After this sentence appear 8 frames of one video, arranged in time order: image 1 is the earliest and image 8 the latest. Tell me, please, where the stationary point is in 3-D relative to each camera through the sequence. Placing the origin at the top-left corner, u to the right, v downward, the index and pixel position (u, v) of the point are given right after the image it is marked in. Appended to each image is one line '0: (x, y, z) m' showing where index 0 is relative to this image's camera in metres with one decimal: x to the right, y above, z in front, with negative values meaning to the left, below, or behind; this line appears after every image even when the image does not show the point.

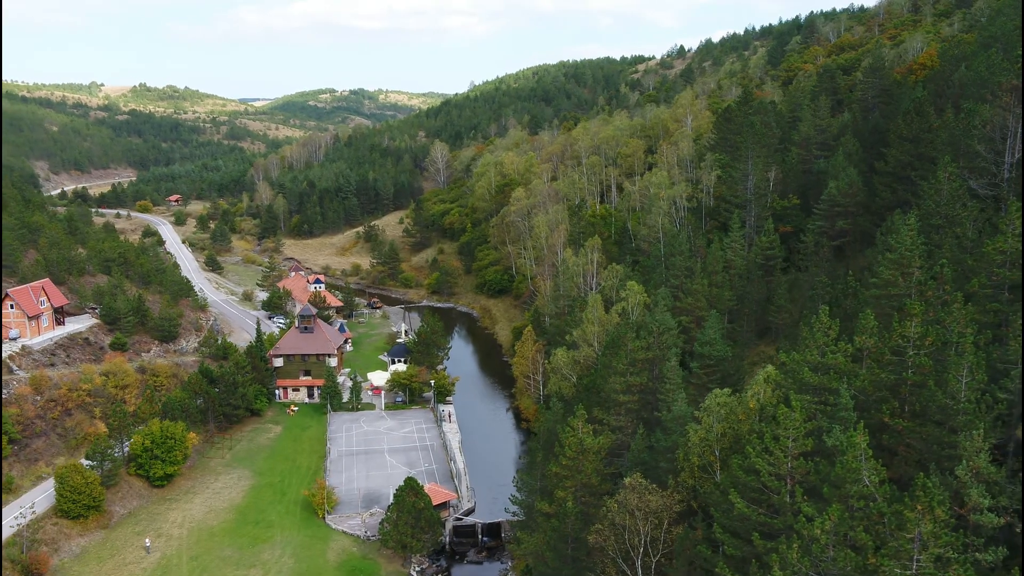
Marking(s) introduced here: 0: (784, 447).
0: (+5.1, -3.2, +17.6) m
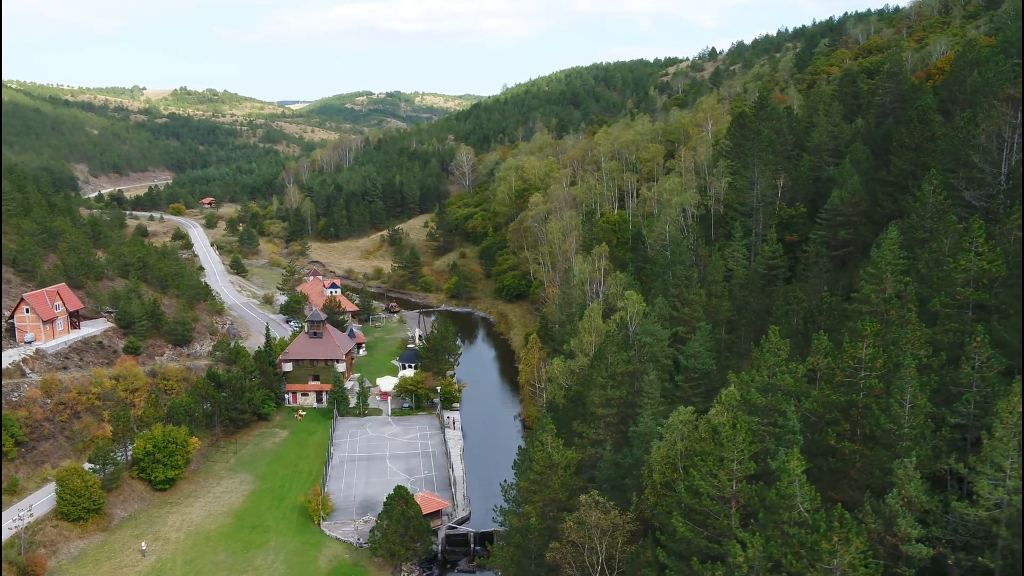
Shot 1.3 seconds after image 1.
0: (+4.1, -3.6, +17.4) m
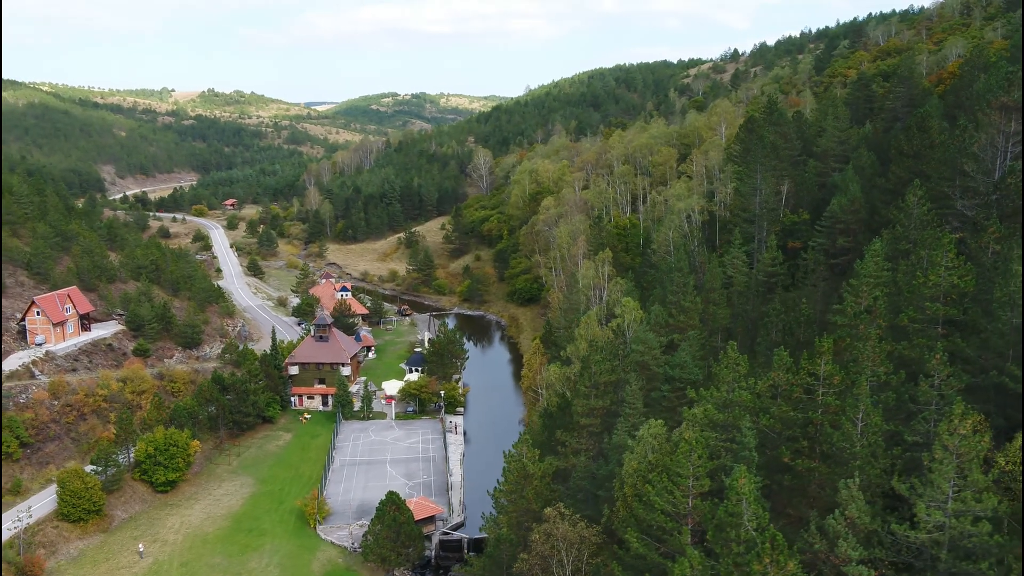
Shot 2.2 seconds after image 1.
0: (+3.2, -3.9, +17.4) m
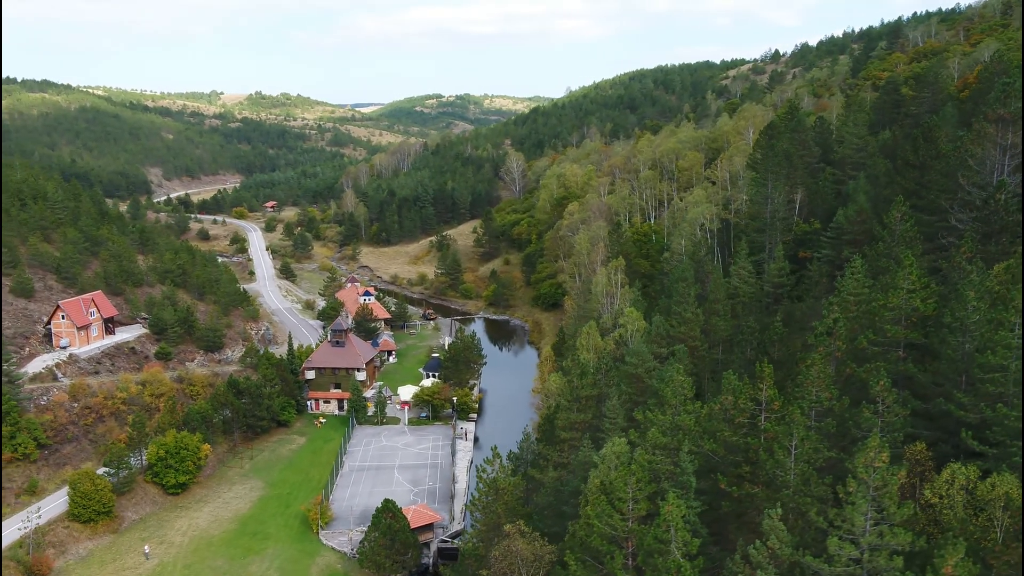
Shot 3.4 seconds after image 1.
0: (+2.2, -4.3, +17.4) m
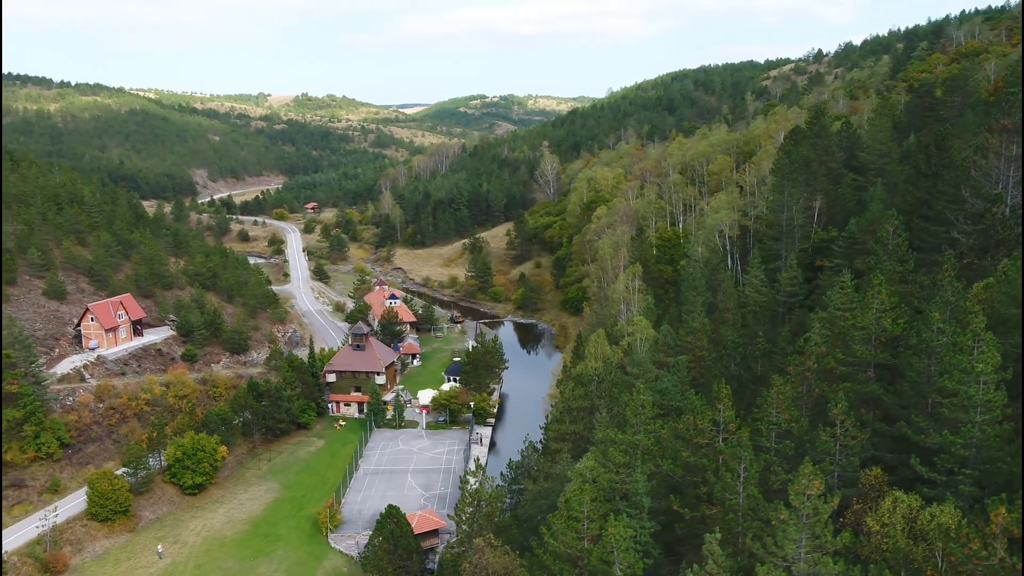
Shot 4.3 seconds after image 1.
0: (+1.4, -4.7, +17.4) m
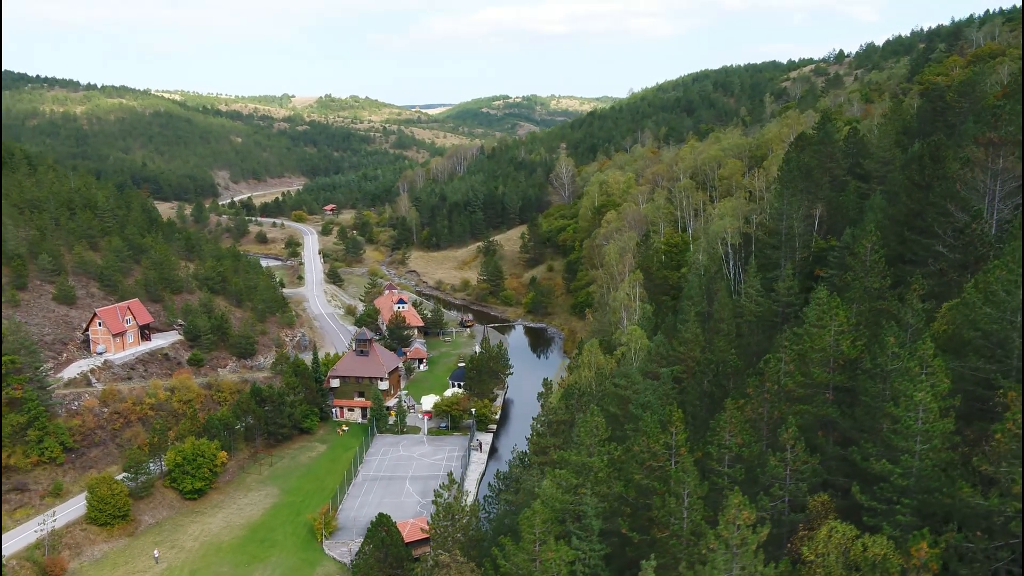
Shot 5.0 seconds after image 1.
0: (+0.5, -5.1, +17.5) m
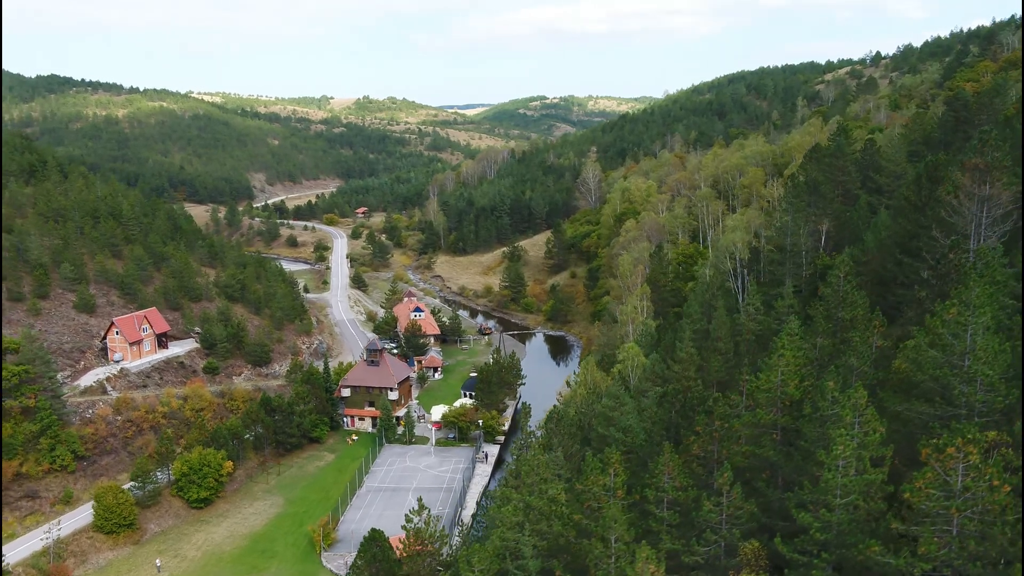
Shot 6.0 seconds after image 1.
0: (-0.6, -5.9, +17.6) m
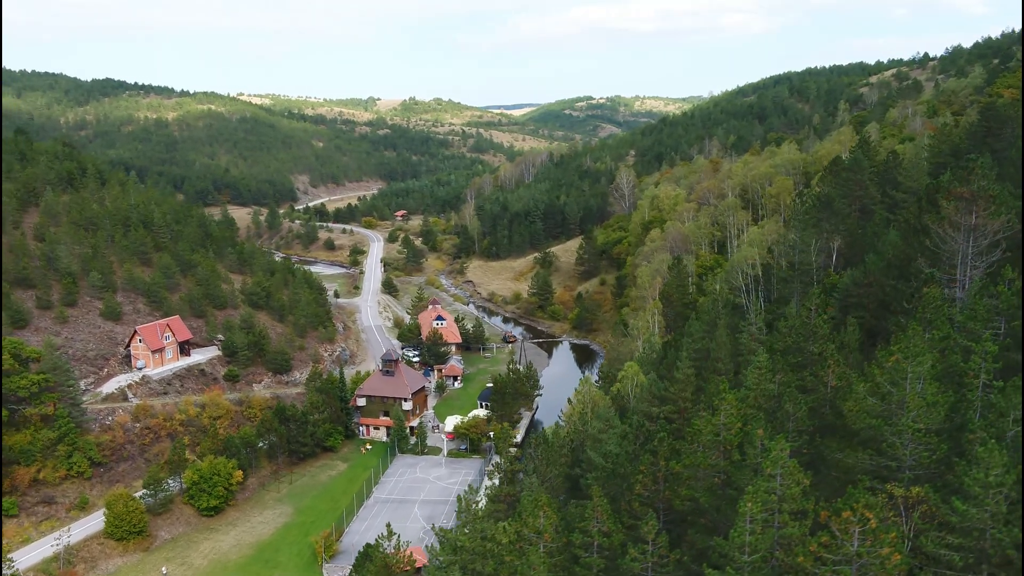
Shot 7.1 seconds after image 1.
0: (-1.9, -6.6, +17.8) m
